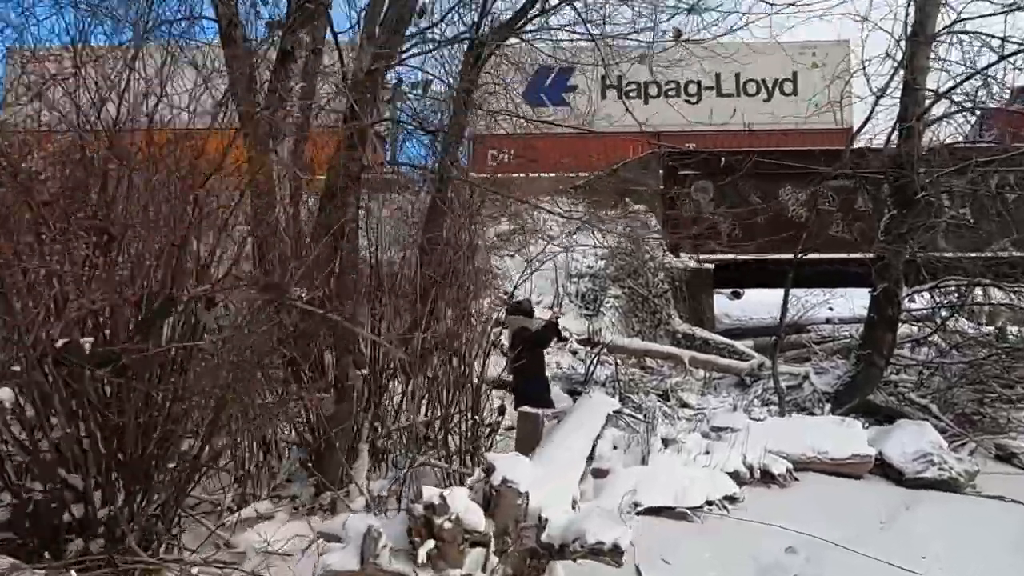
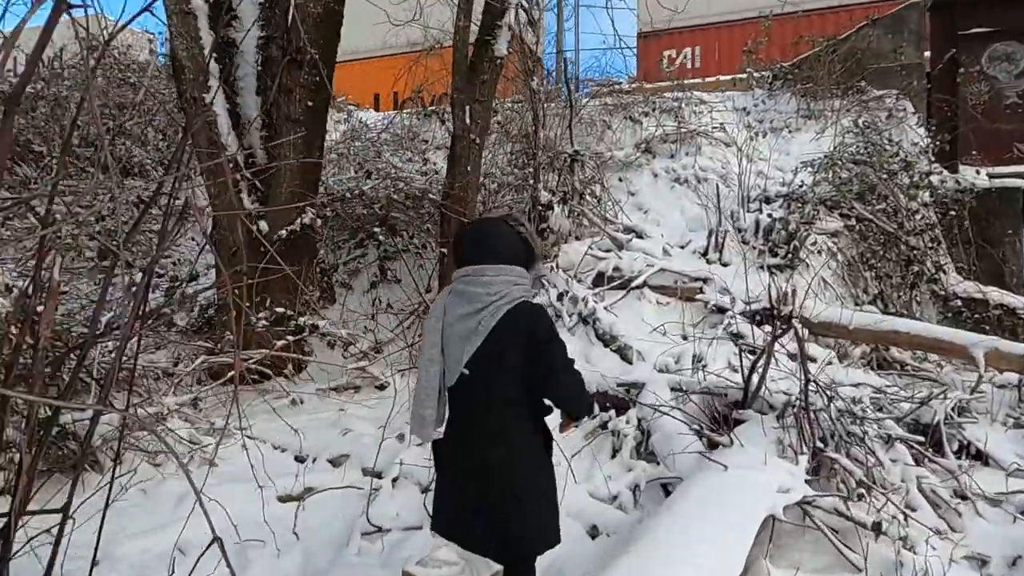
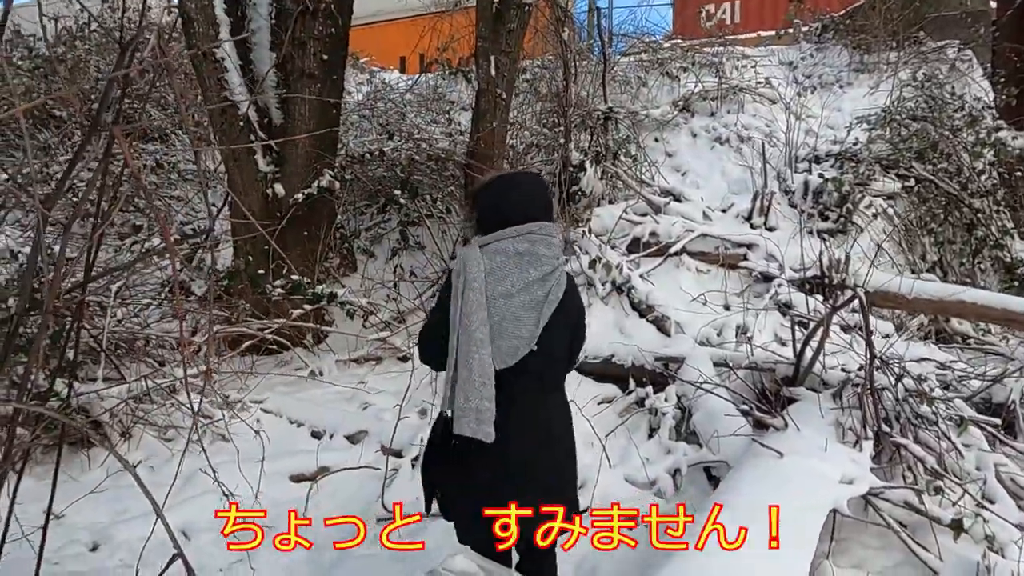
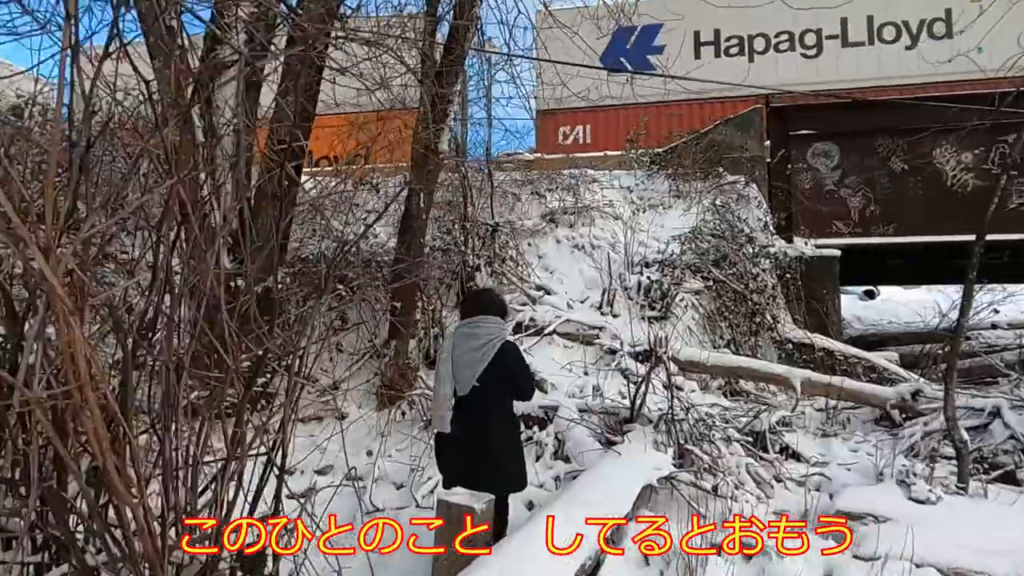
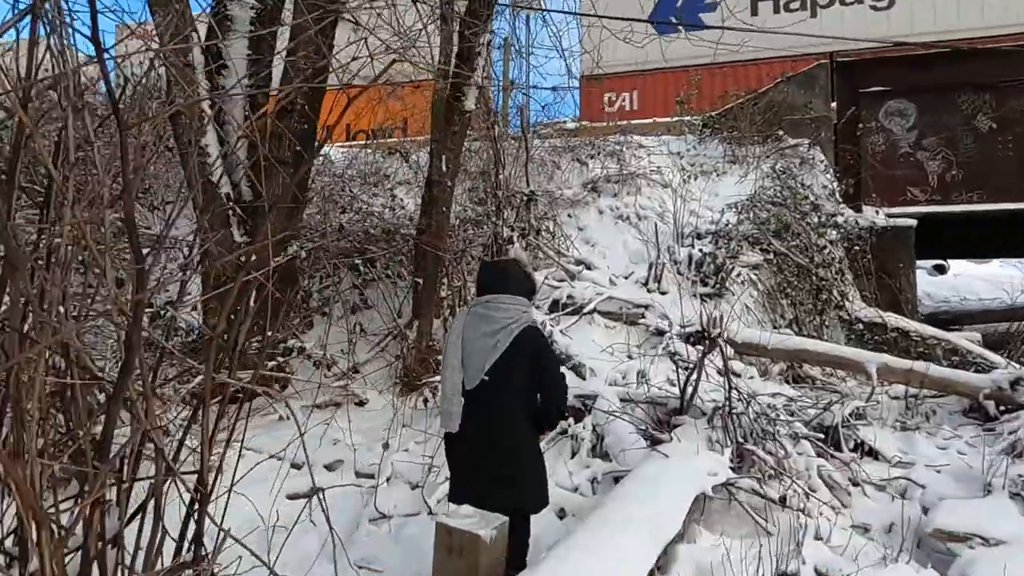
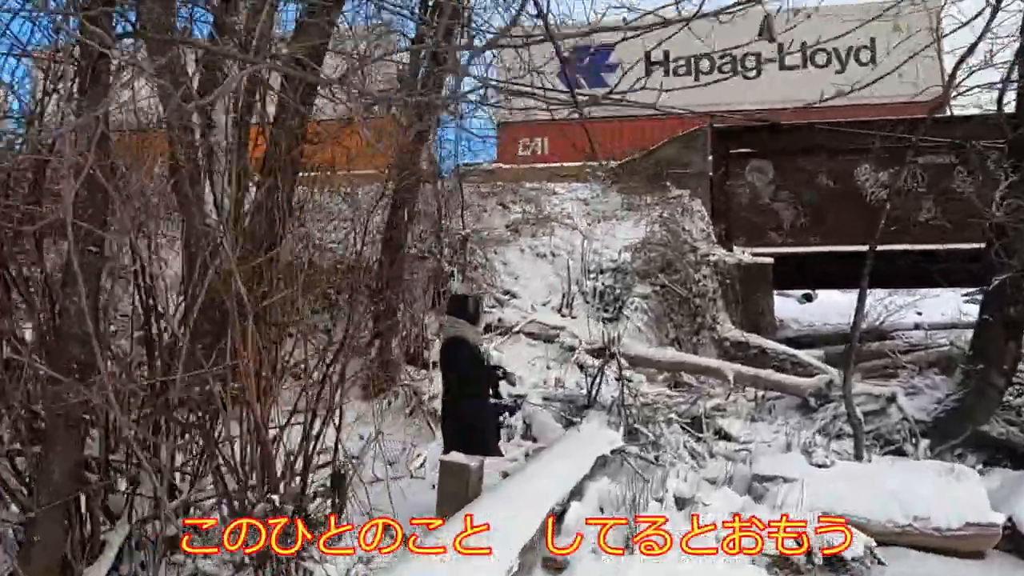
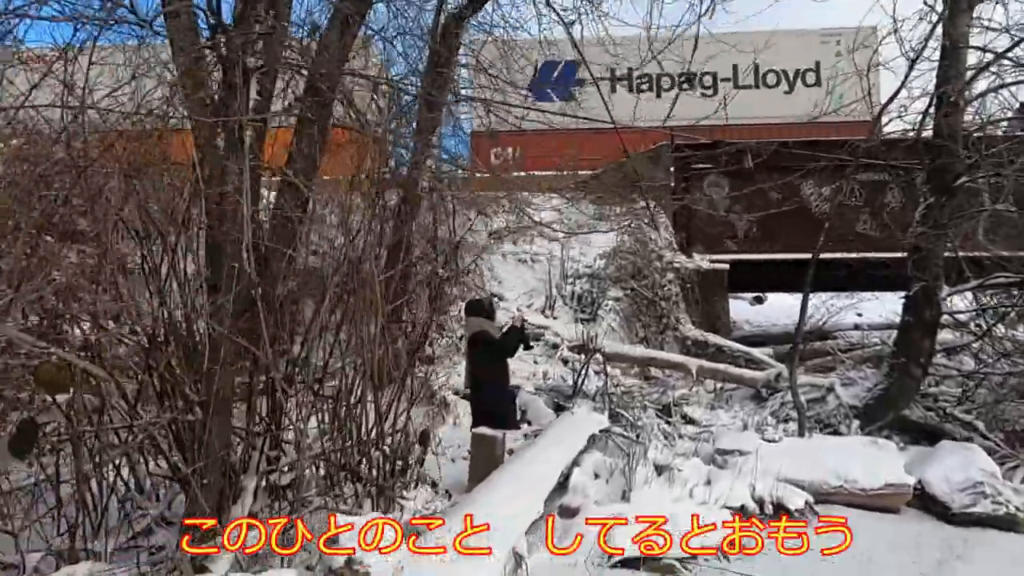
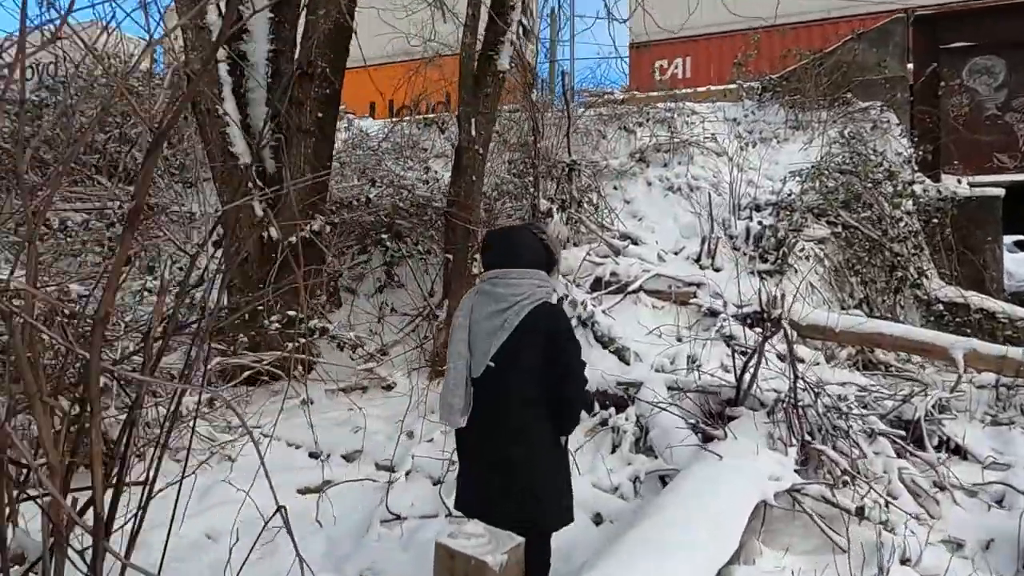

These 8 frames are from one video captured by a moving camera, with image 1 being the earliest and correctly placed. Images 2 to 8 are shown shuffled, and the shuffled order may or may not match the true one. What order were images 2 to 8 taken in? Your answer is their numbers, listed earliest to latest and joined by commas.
7, 6, 4, 5, 8, 2, 3
